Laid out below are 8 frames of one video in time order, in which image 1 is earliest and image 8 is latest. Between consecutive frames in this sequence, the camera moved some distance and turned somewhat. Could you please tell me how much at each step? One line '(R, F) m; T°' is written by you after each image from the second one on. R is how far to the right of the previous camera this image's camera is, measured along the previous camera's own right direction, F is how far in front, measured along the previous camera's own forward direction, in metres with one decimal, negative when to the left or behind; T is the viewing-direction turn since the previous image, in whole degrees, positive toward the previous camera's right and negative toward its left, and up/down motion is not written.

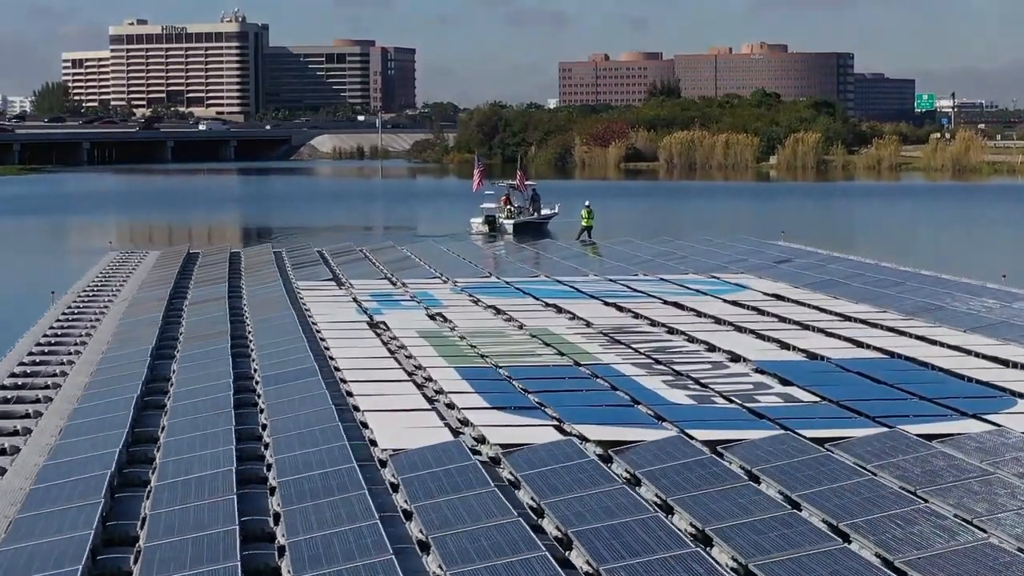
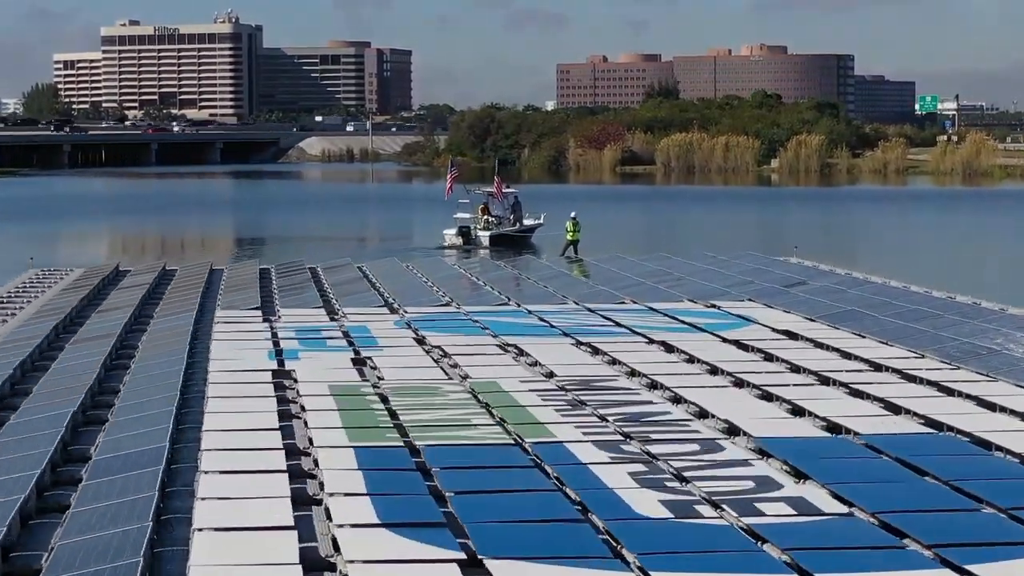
(+0.9, +5.9) m; 0°
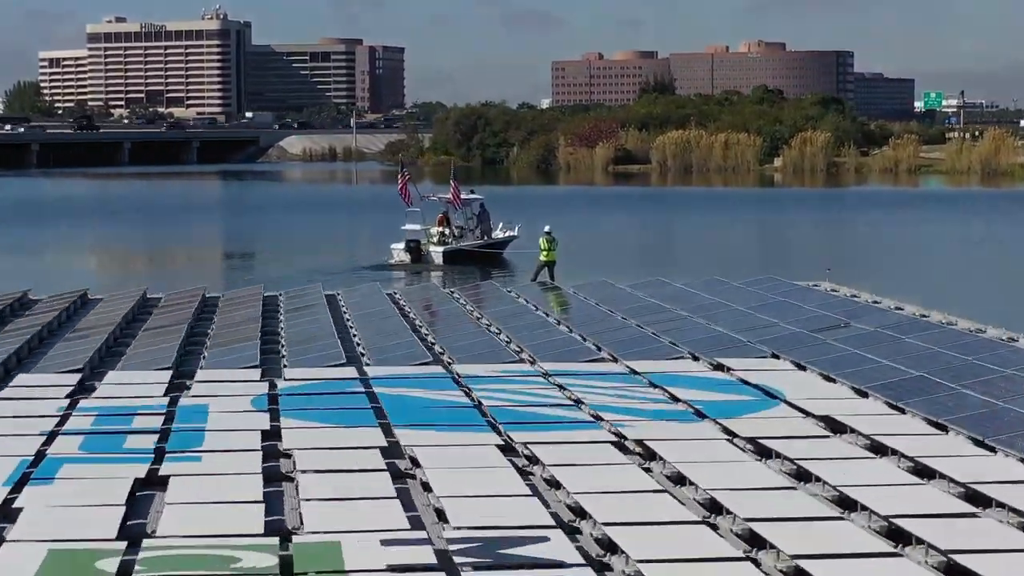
(+1.2, +9.1) m; 0°
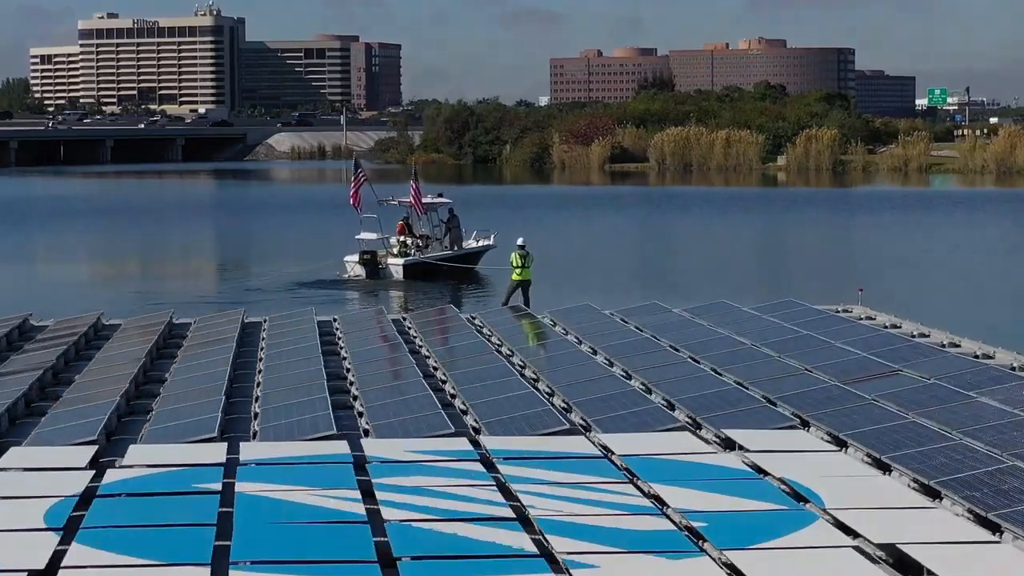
(+0.8, +6.3) m; 0°
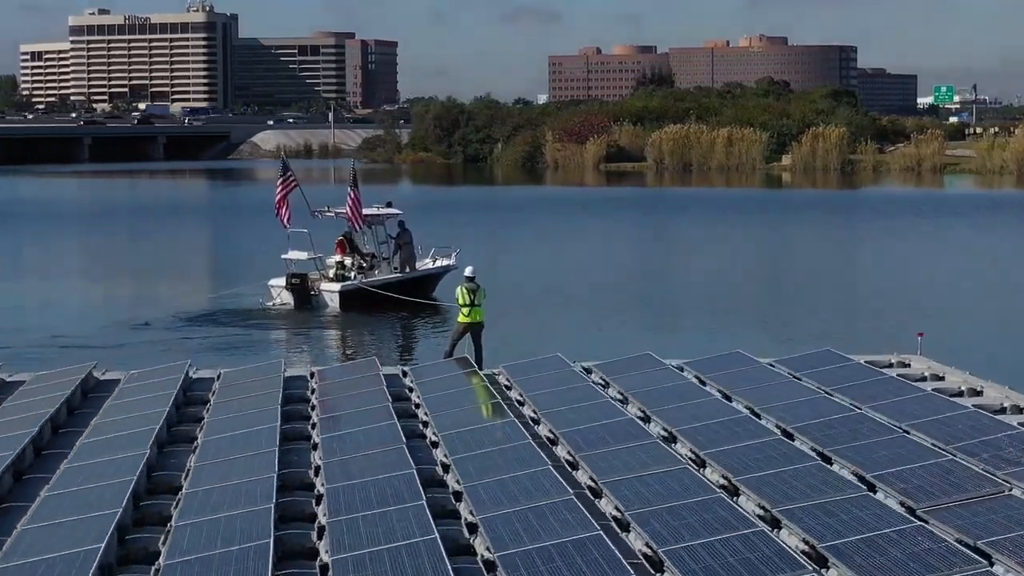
(+0.9, +7.4) m; 0°
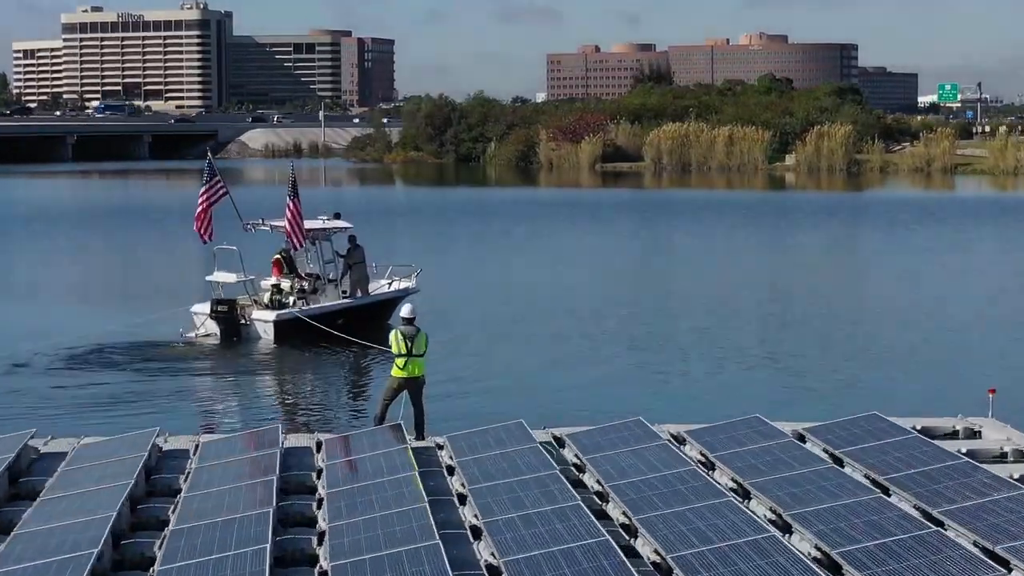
(+0.6, +5.3) m; 0°
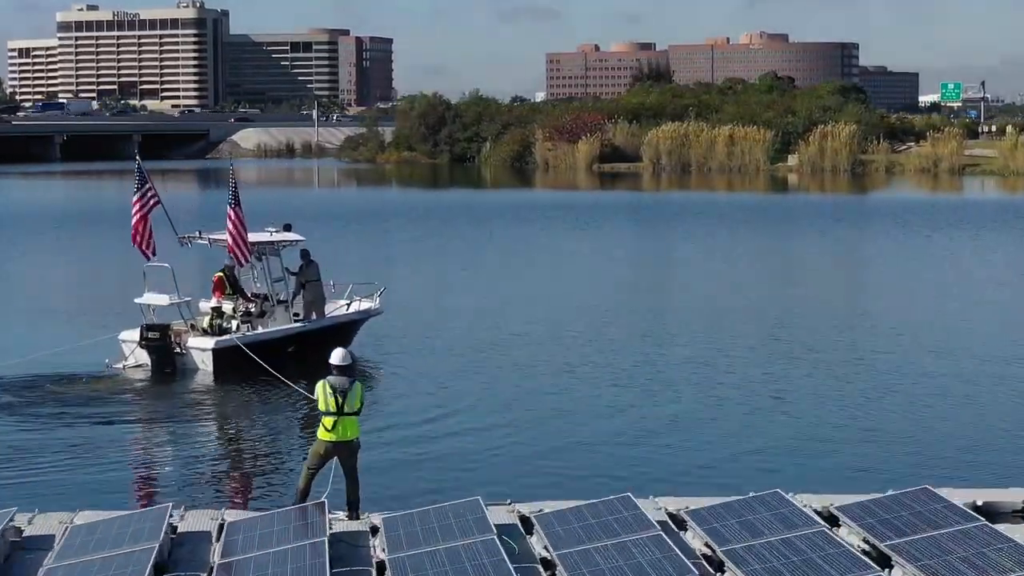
(+0.4, +3.6) m; 0°
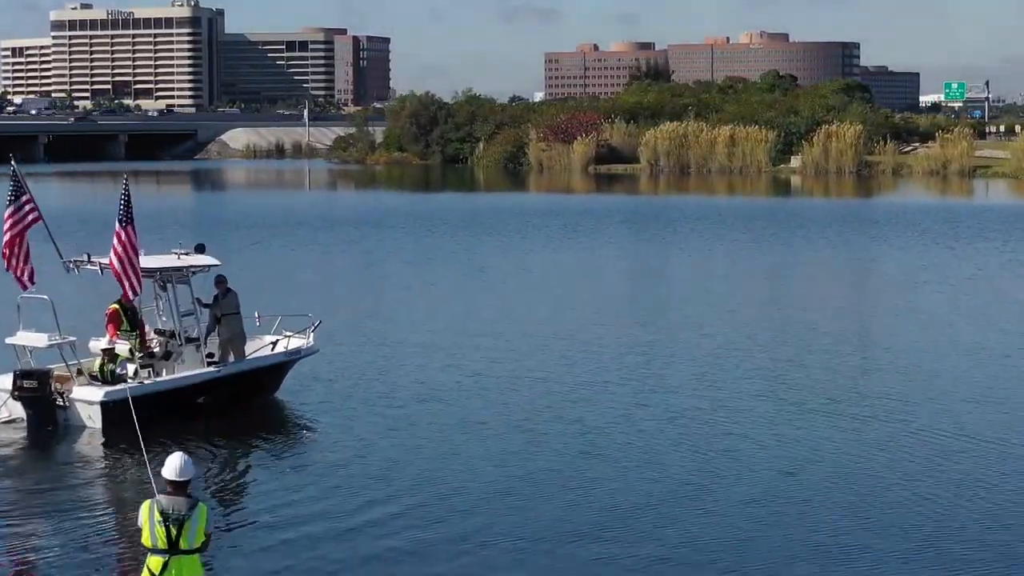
(+0.5, +4.6) m; 0°
